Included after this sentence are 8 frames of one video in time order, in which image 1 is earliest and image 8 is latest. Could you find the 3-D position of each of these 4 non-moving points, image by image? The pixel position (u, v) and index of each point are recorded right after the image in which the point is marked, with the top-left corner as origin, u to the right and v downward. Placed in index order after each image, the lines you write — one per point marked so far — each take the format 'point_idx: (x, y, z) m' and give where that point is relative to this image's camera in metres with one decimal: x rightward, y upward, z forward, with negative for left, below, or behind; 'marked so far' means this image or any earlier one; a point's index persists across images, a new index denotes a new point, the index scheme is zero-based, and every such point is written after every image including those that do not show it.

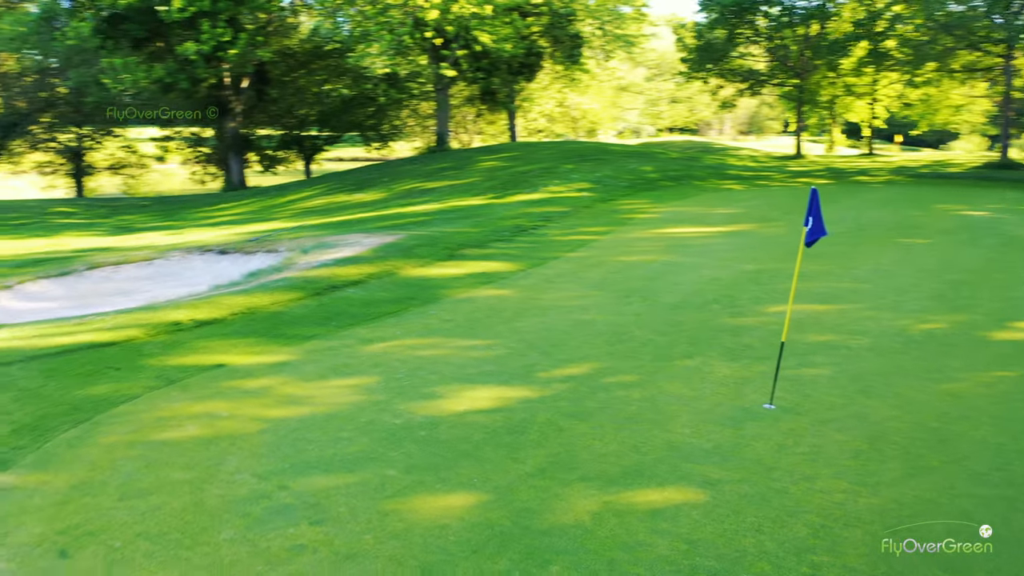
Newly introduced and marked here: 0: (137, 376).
0: (-3.4, -0.8, +7.3) m
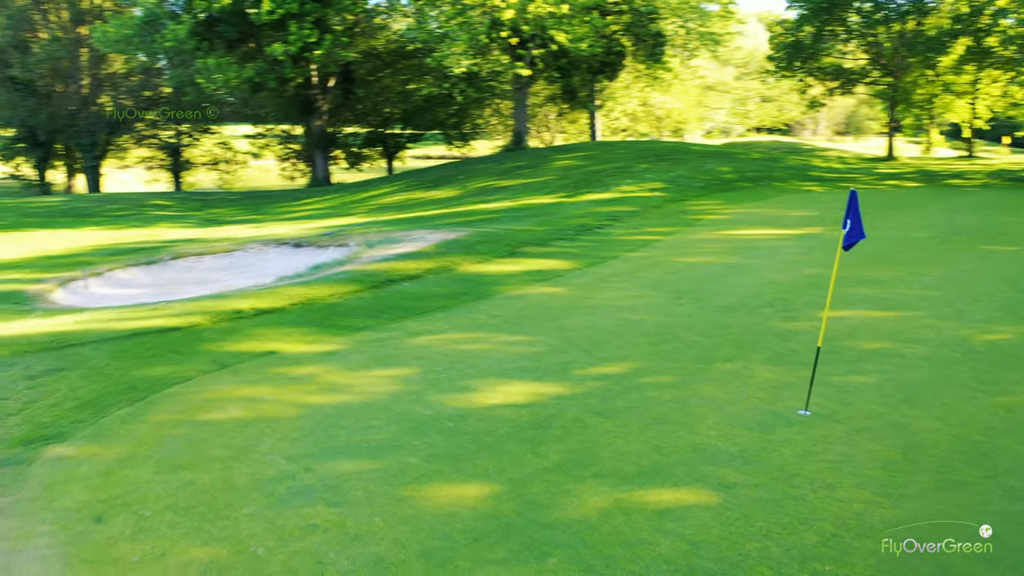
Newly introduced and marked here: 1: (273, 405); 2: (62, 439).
0: (-3.0, -0.7, +7.7) m
1: (-2.0, -1.0, +6.6) m
2: (-3.3, -1.1, +6.0) m
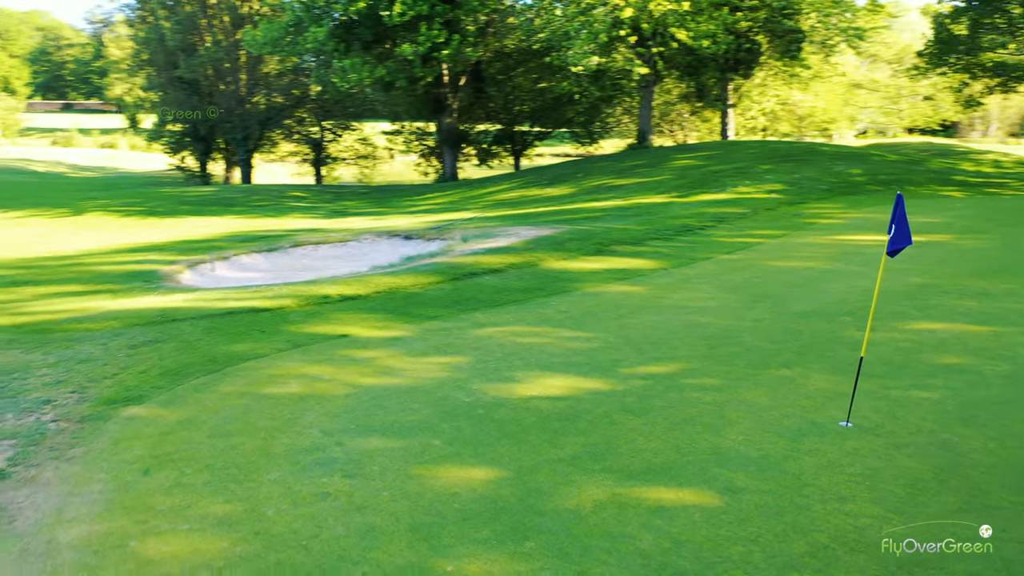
0: (-2.5, -0.5, +8.4) m
1: (-1.6, -0.8, +7.1) m
2: (-3.0, -0.9, +6.7) m
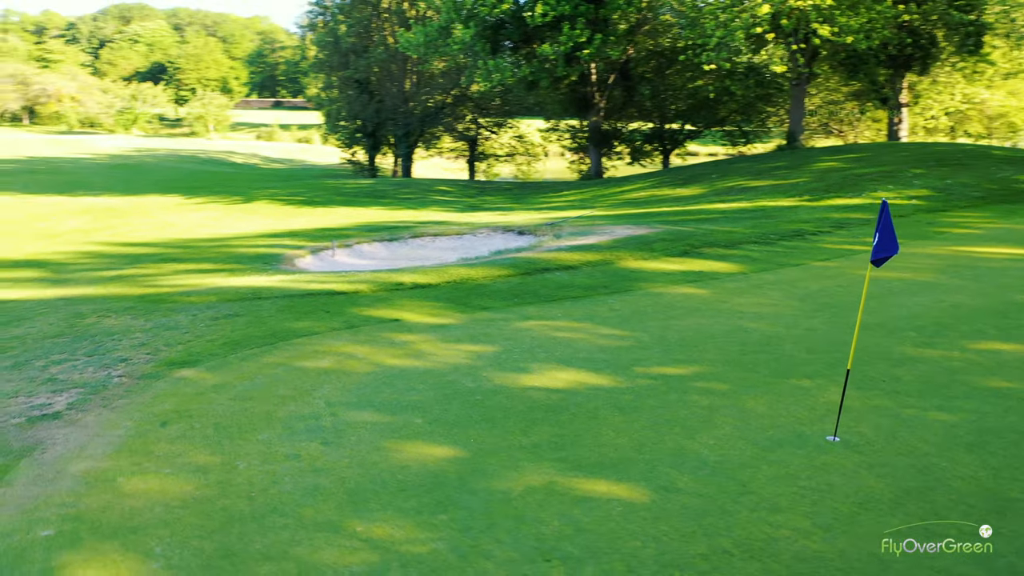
0: (-2.0, -0.3, +9.2) m
1: (-1.5, -0.7, +7.7) m
2: (-2.9, -0.7, +7.7) m
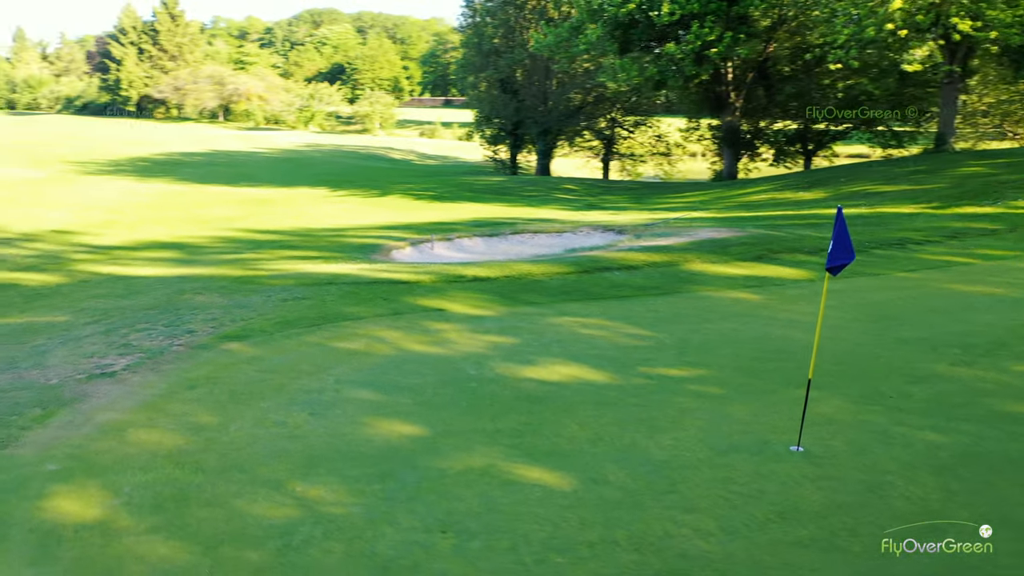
0: (-1.6, -0.2, +9.8) m
1: (-1.3, -0.6, +8.3) m
2: (-2.8, -0.5, +8.5) m
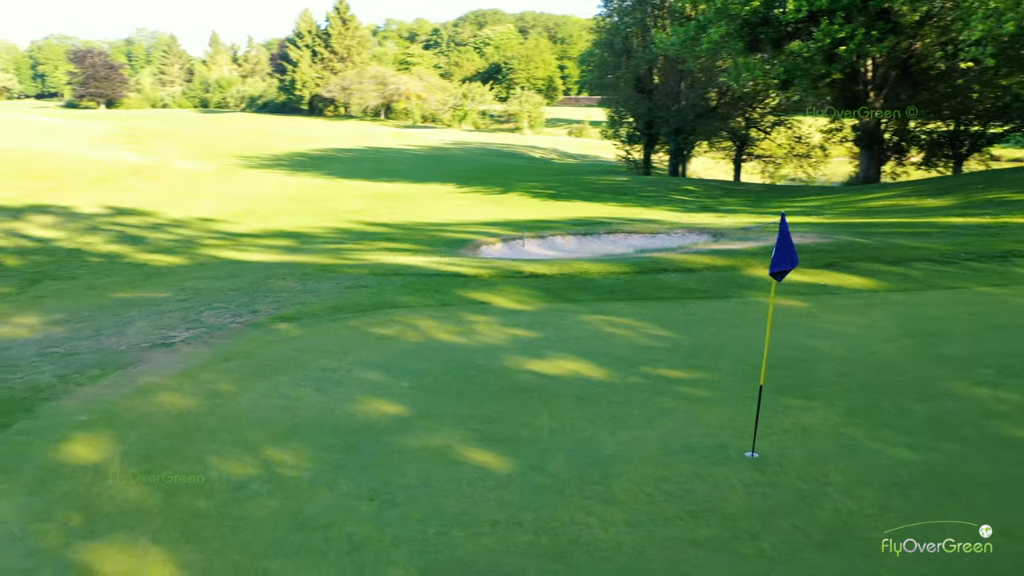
0: (-1.0, -0.1, +10.4) m
1: (-1.1, -0.5, +8.9) m
2: (-2.5, -0.4, +9.4) m
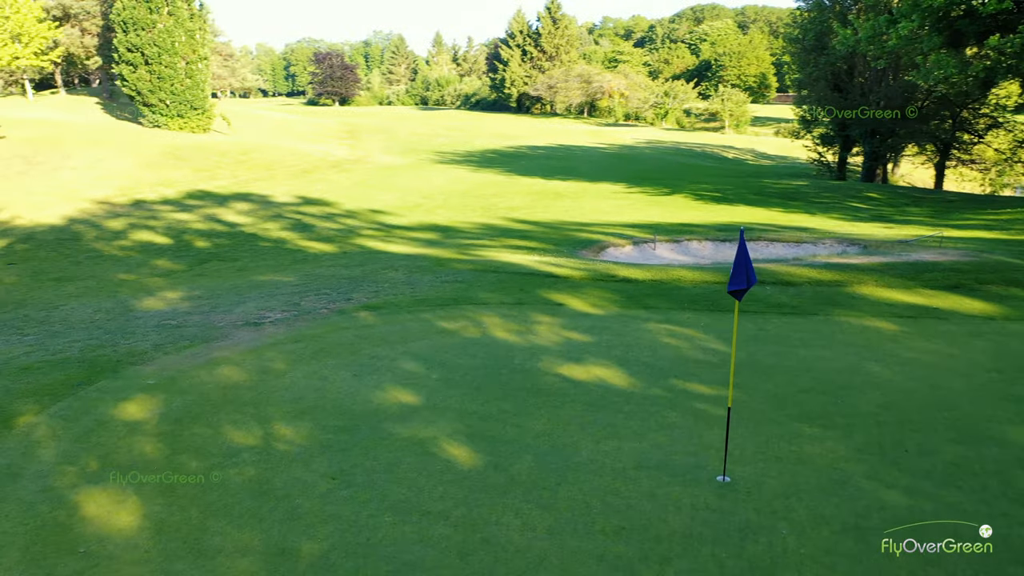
0: (0.0, -0.1, +10.7) m
1: (-0.4, -0.5, +9.3) m
2: (-1.7, -0.3, +10.1) m
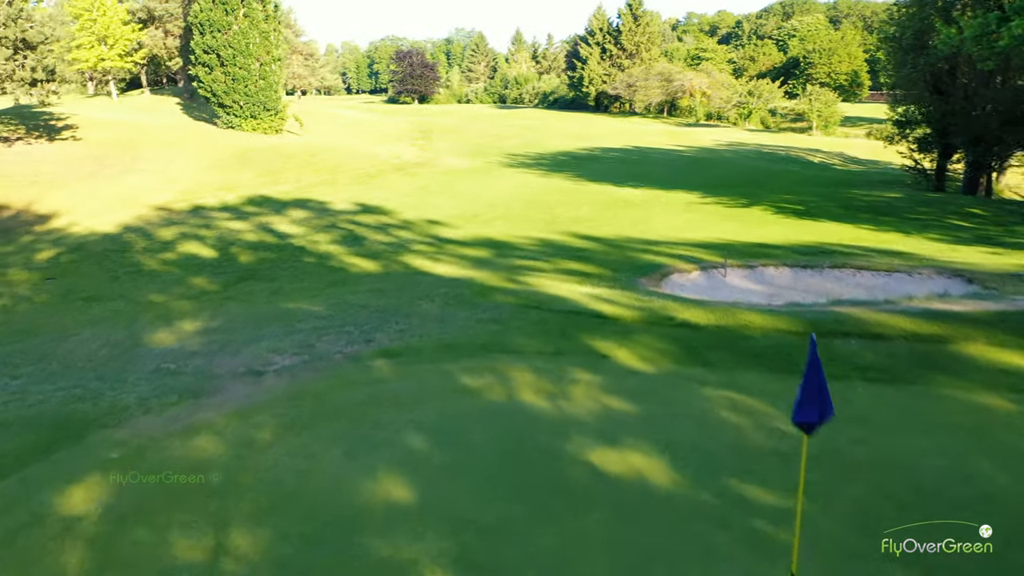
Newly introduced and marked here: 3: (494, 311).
0: (+0.5, -0.6, +9.4) m
1: (-0.1, -1.0, +8.0) m
2: (-1.3, -0.8, +8.9) m
3: (-0.2, -0.3, +10.9) m
